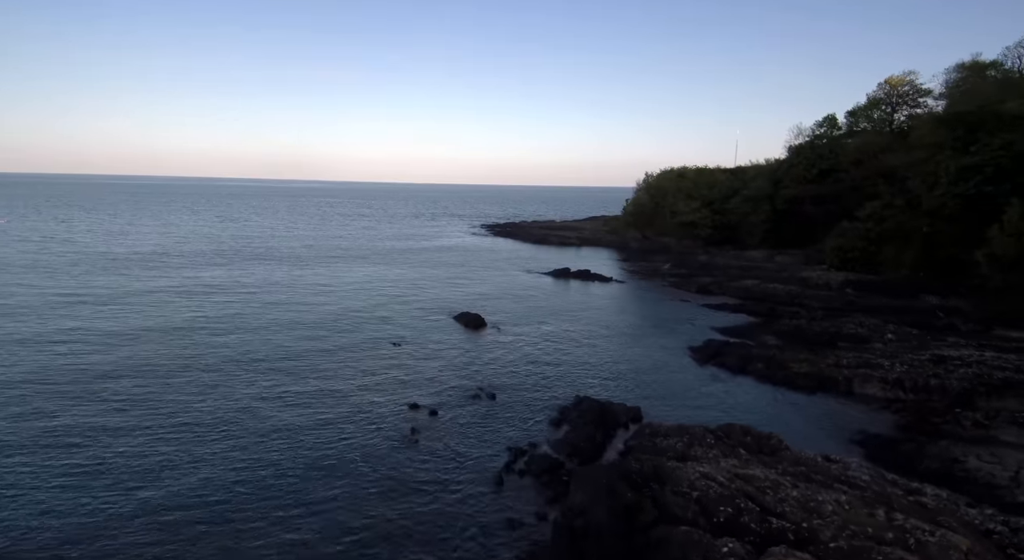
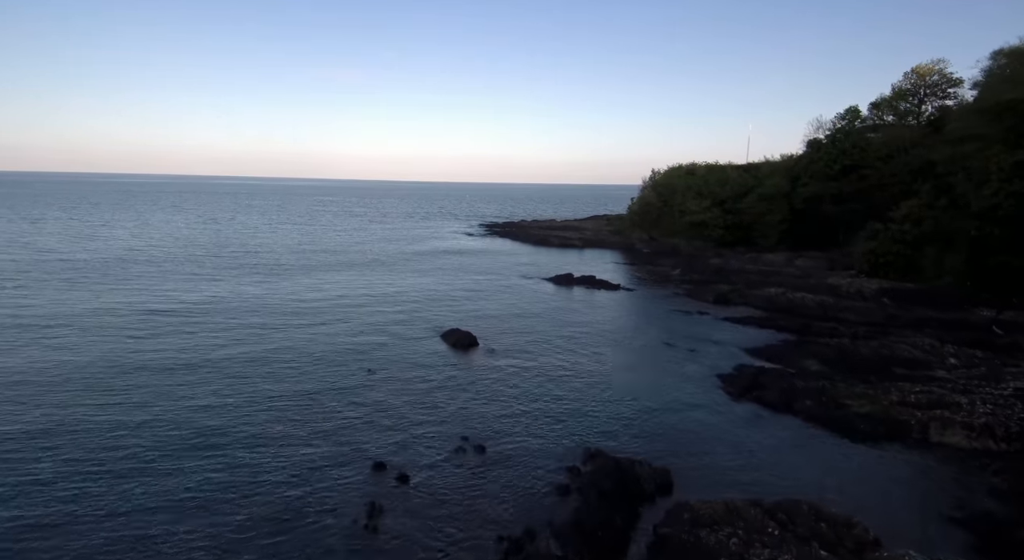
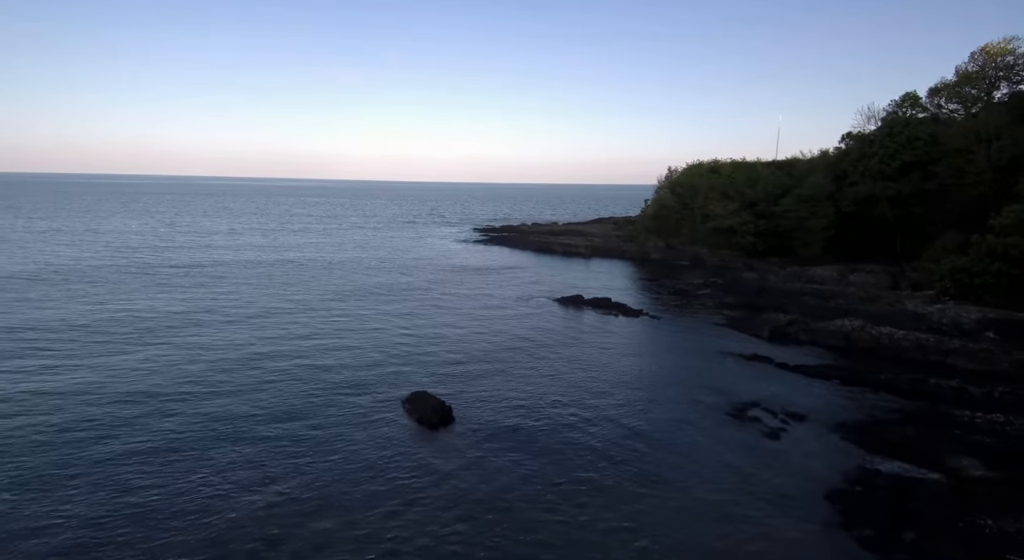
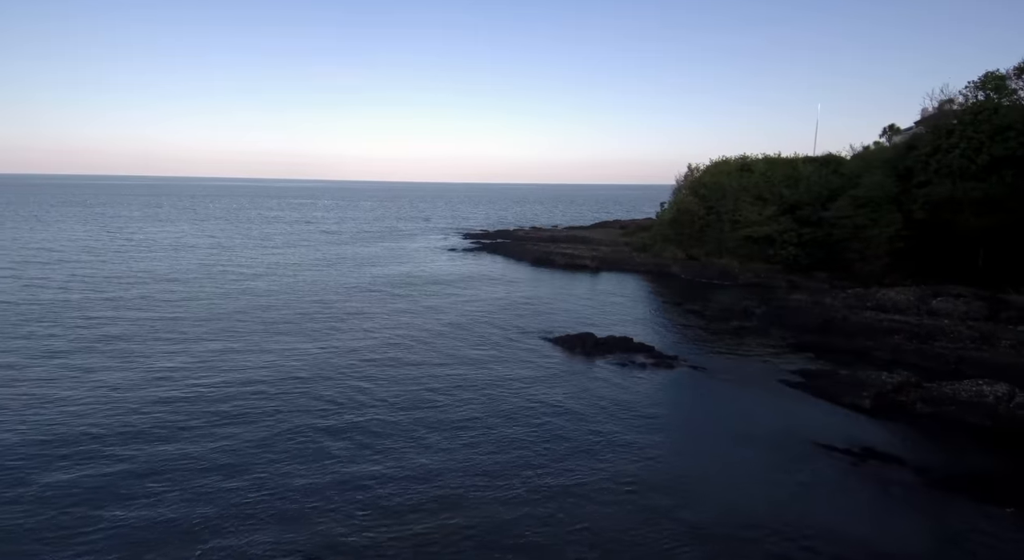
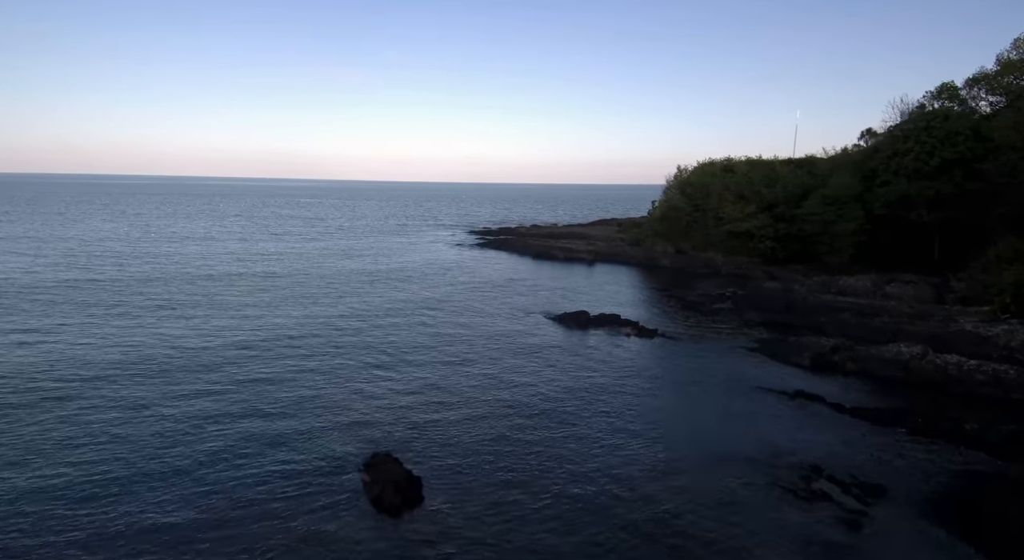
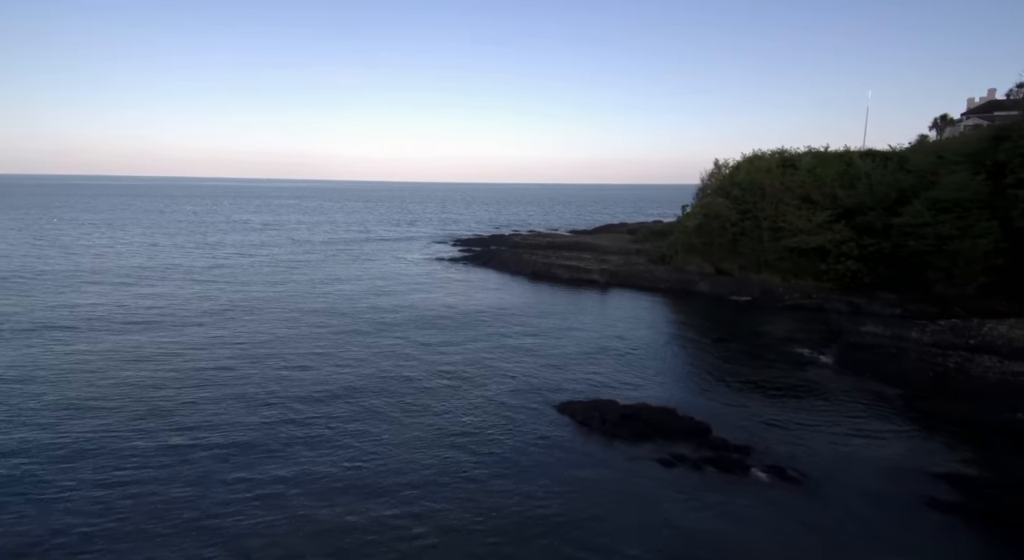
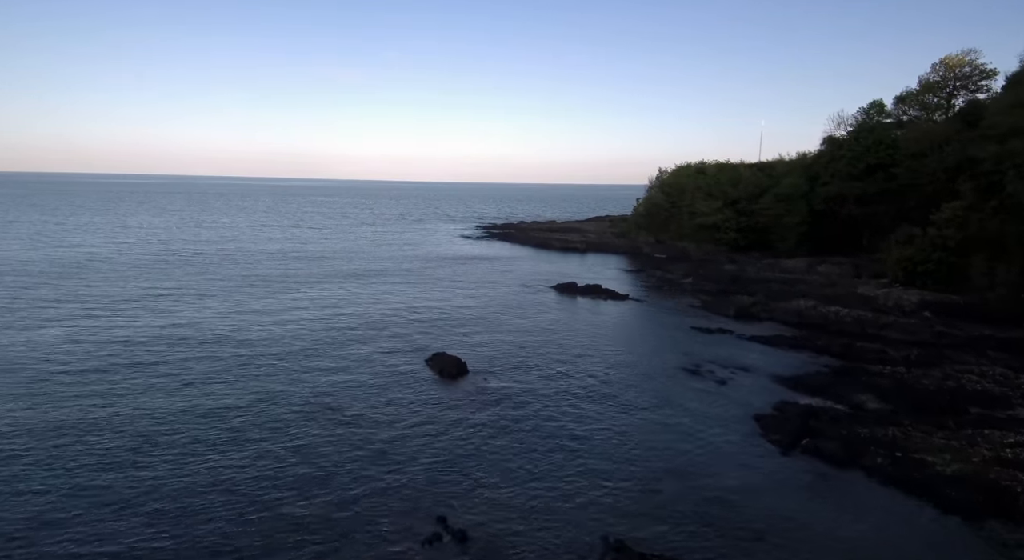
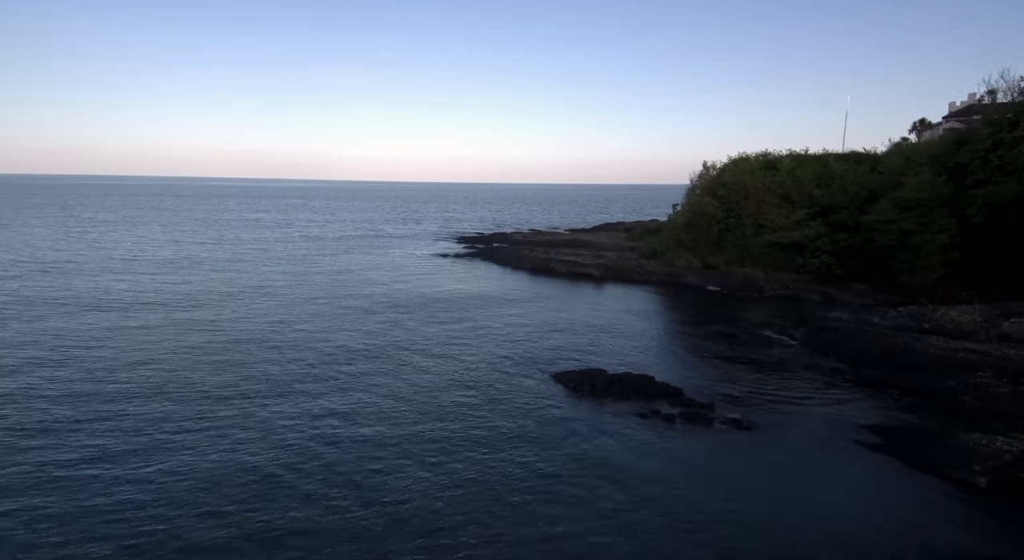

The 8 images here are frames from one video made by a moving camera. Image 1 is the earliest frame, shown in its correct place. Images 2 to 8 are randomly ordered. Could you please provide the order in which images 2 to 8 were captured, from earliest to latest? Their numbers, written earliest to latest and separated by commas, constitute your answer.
2, 7, 3, 5, 4, 8, 6
